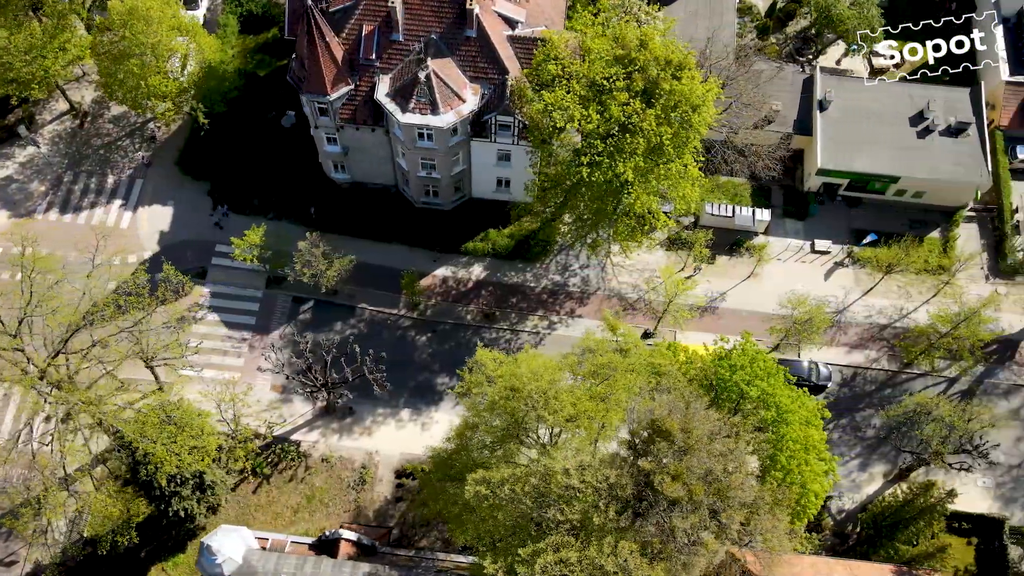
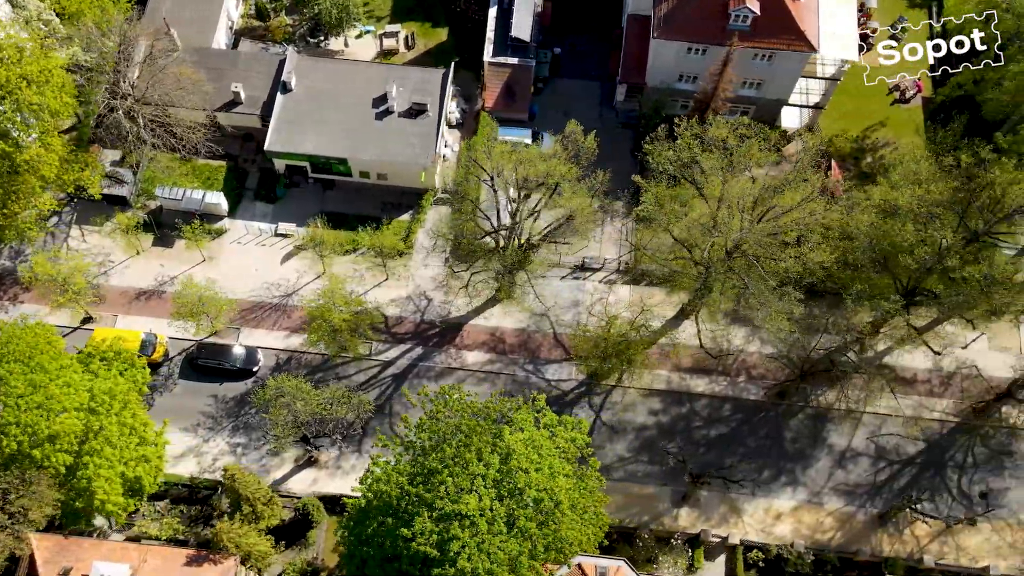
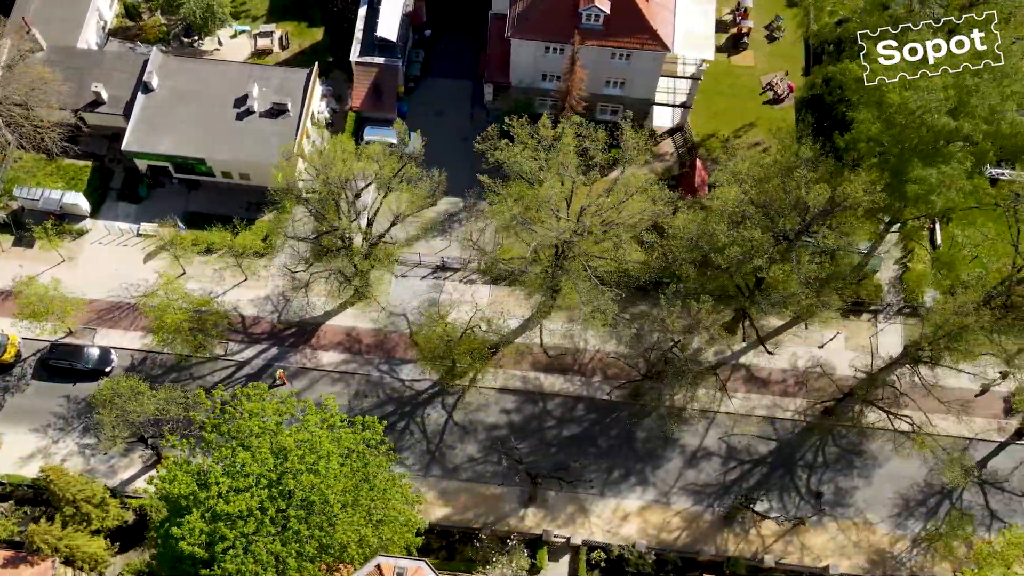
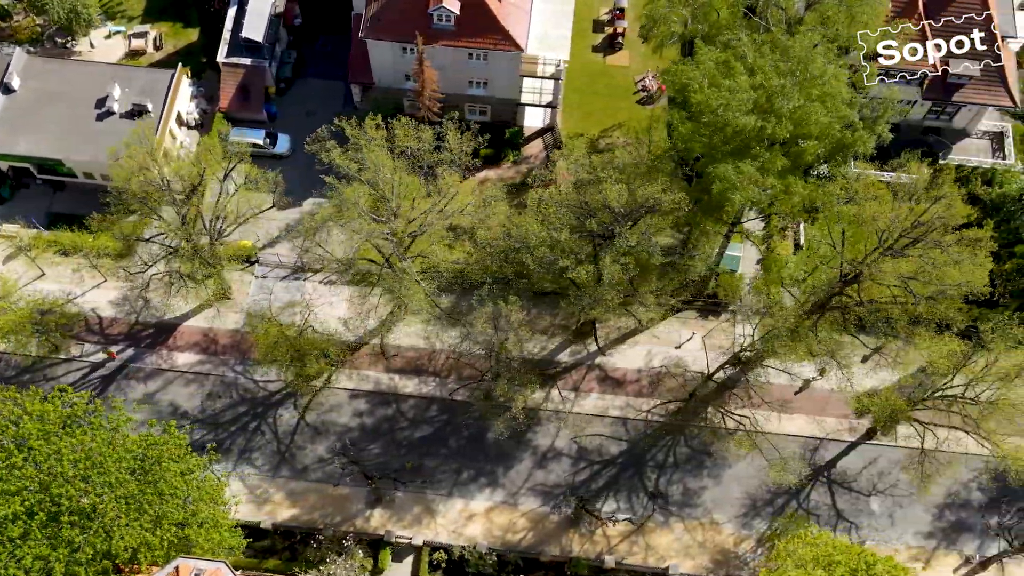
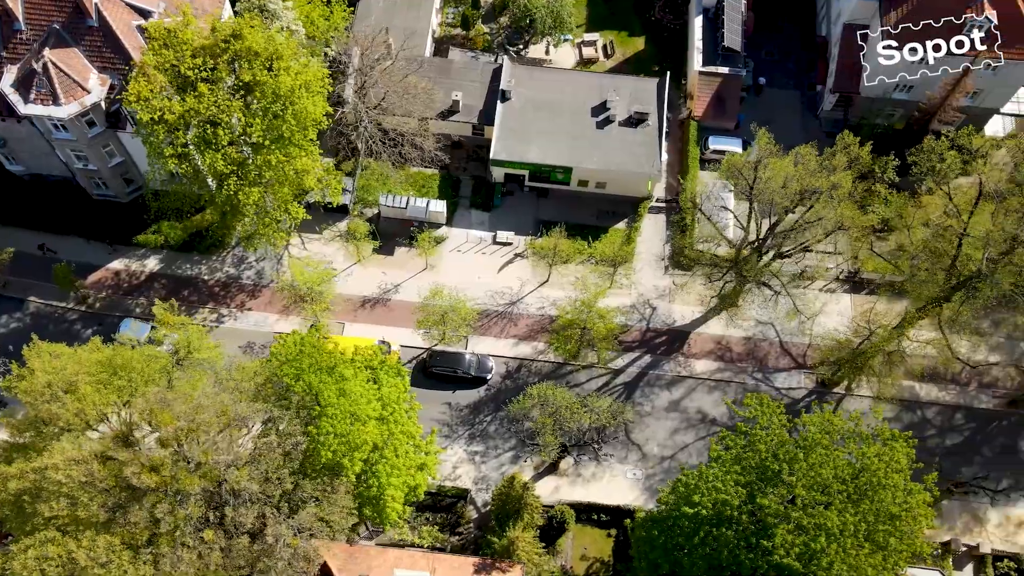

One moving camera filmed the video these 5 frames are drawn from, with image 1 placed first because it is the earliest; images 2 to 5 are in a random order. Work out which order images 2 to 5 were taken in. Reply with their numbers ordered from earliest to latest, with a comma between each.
5, 2, 3, 4
